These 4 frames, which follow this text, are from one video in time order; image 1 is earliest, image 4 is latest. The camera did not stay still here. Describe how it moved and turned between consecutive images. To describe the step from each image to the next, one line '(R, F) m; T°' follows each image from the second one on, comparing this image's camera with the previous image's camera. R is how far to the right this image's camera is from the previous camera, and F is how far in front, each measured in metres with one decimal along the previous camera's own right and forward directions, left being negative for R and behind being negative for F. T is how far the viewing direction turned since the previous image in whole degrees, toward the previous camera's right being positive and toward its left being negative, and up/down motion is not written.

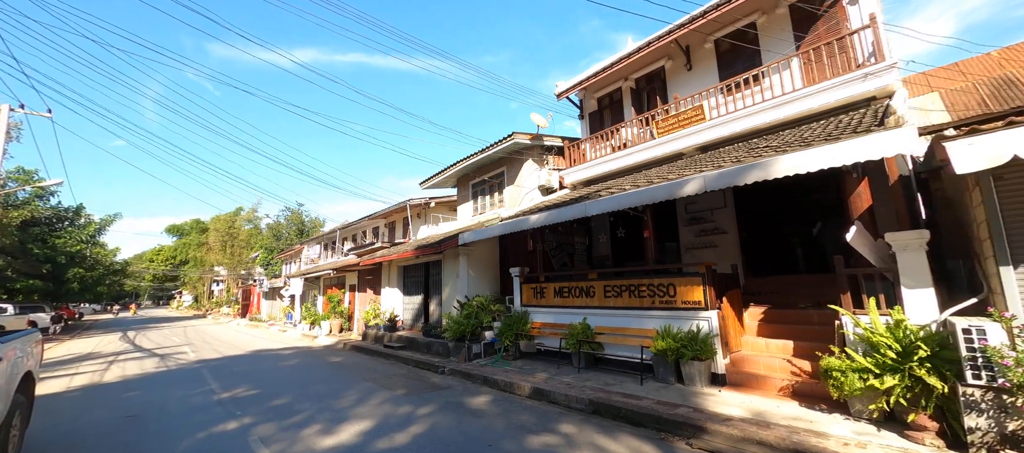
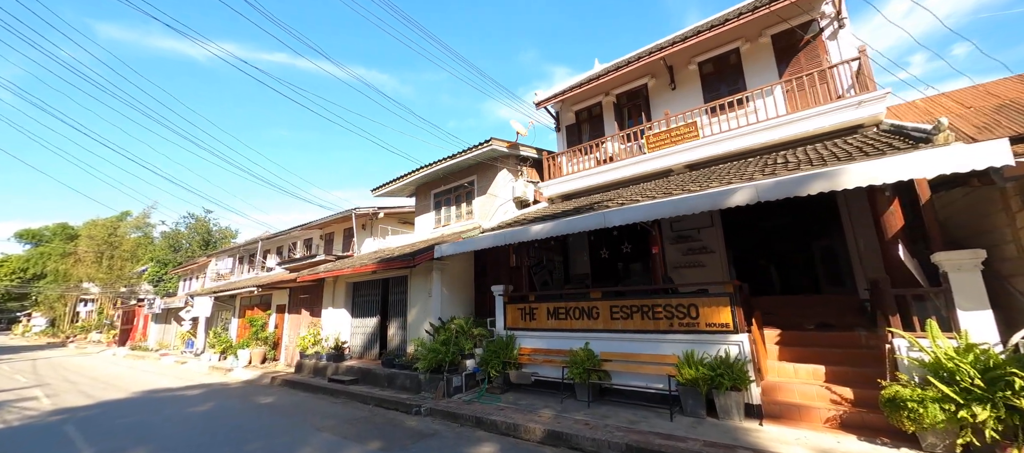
(-1.2, +1.1) m; +10°
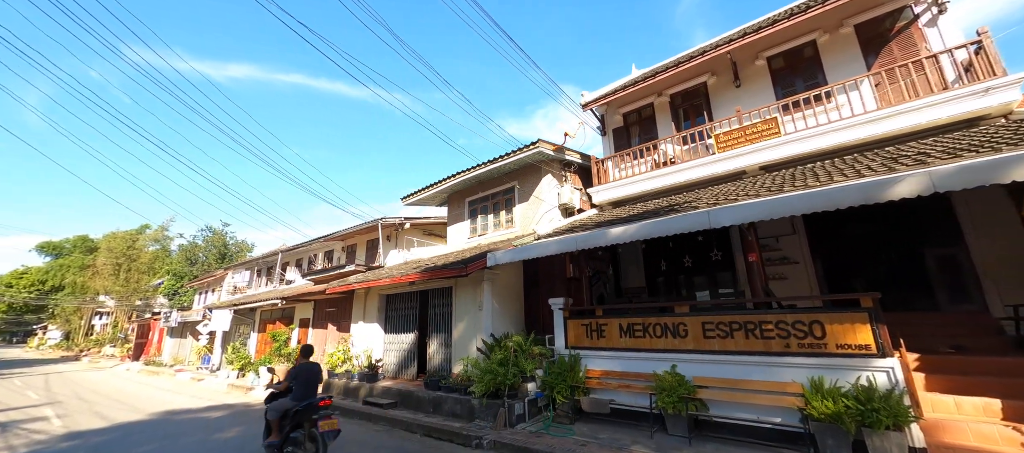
(-1.0, +0.8) m; -1°
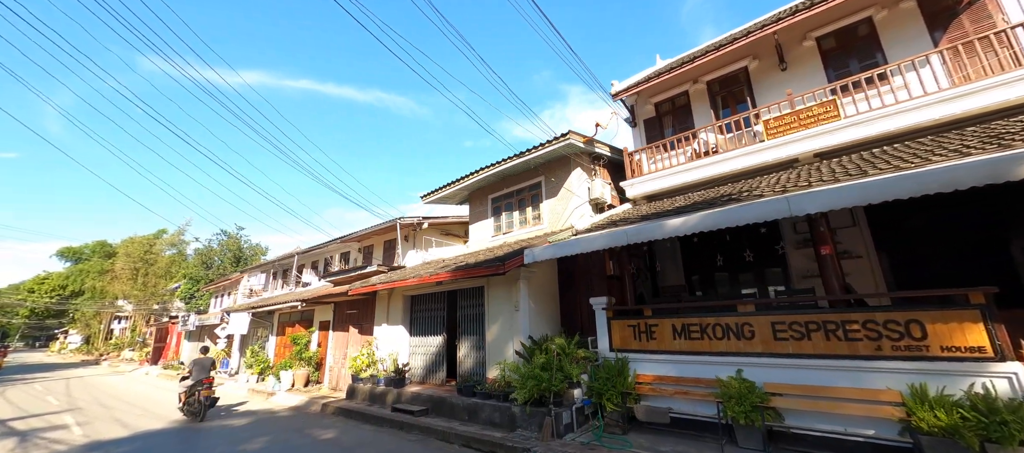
(-0.5, +0.5) m; -1°
